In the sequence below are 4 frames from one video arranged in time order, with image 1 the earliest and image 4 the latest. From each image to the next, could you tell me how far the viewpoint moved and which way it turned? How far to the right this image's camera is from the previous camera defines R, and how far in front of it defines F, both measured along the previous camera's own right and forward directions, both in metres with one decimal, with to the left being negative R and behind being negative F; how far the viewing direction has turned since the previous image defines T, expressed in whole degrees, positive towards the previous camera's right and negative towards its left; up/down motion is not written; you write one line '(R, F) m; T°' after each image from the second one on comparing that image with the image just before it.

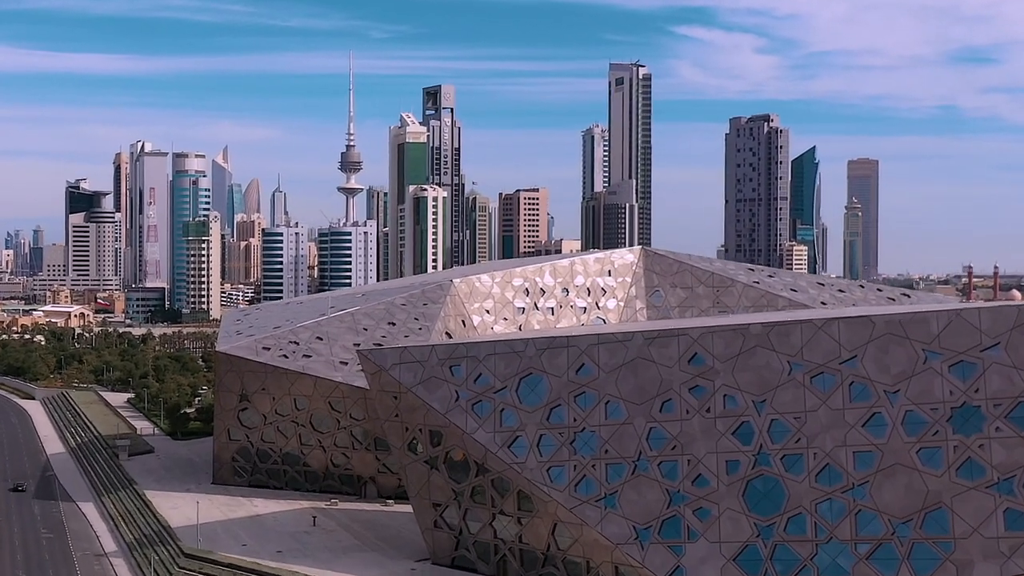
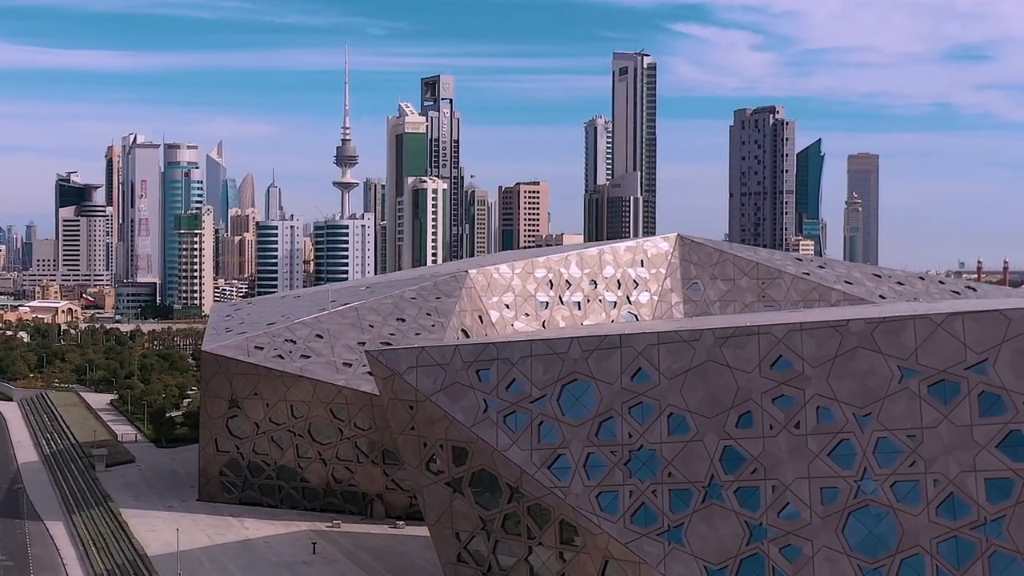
(-1.1, +5.6) m; 0°
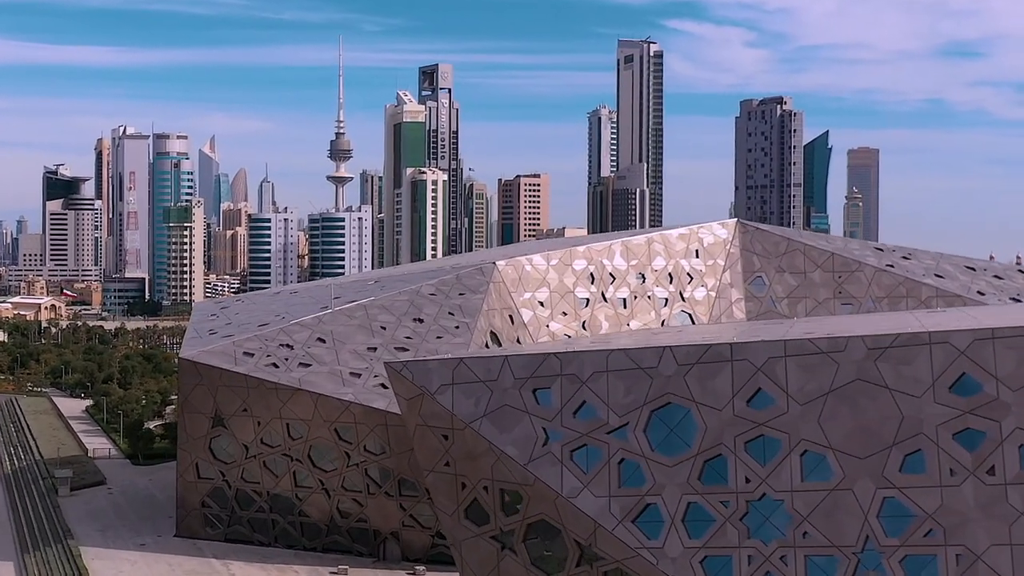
(-1.4, +7.0) m; 0°
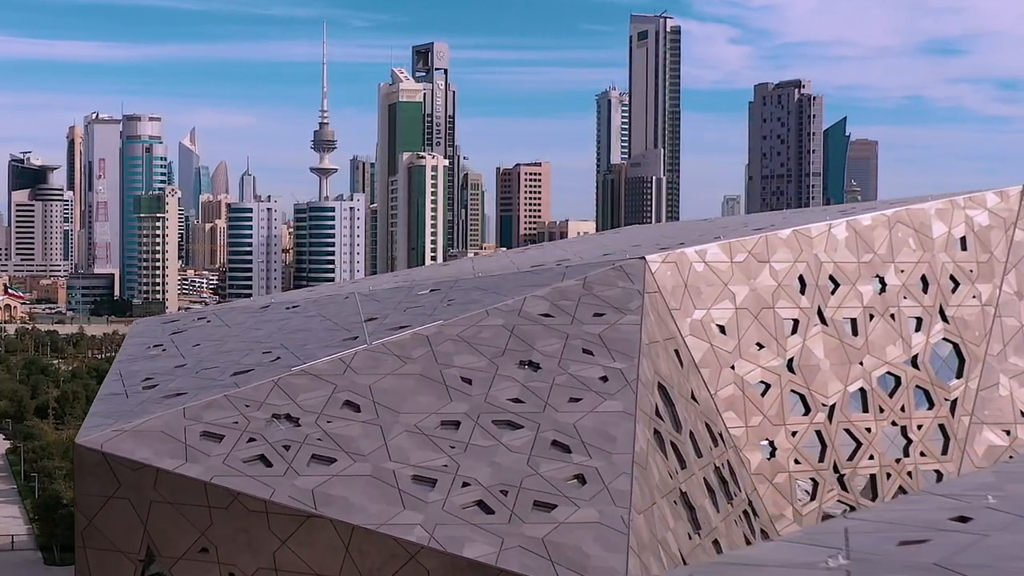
(-3.6, +16.7) m; +1°
